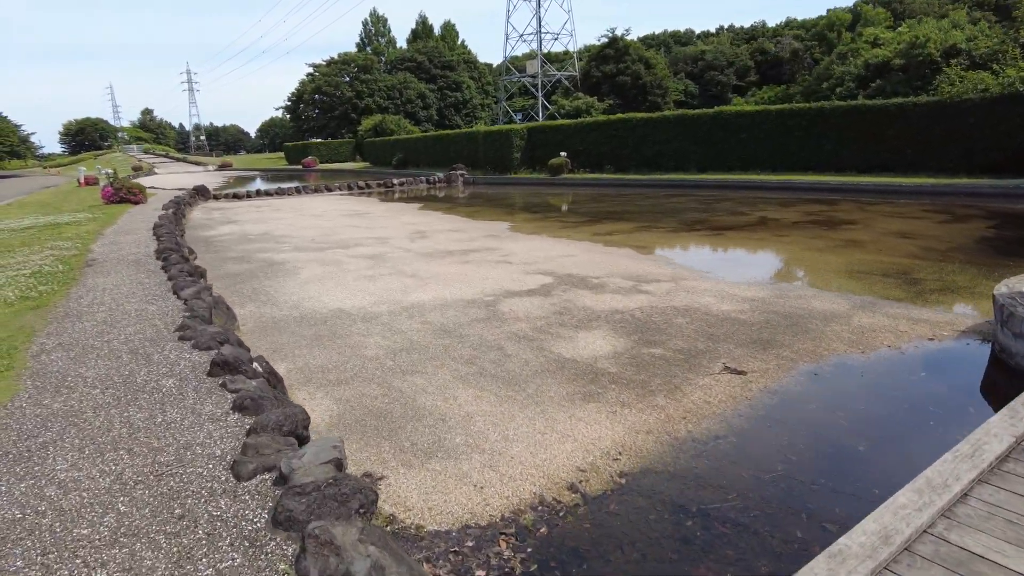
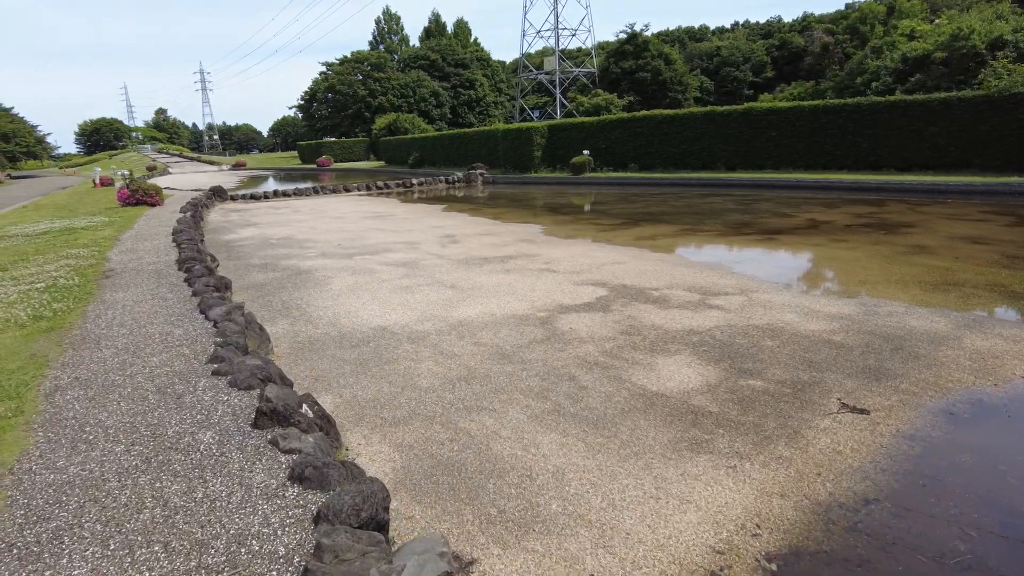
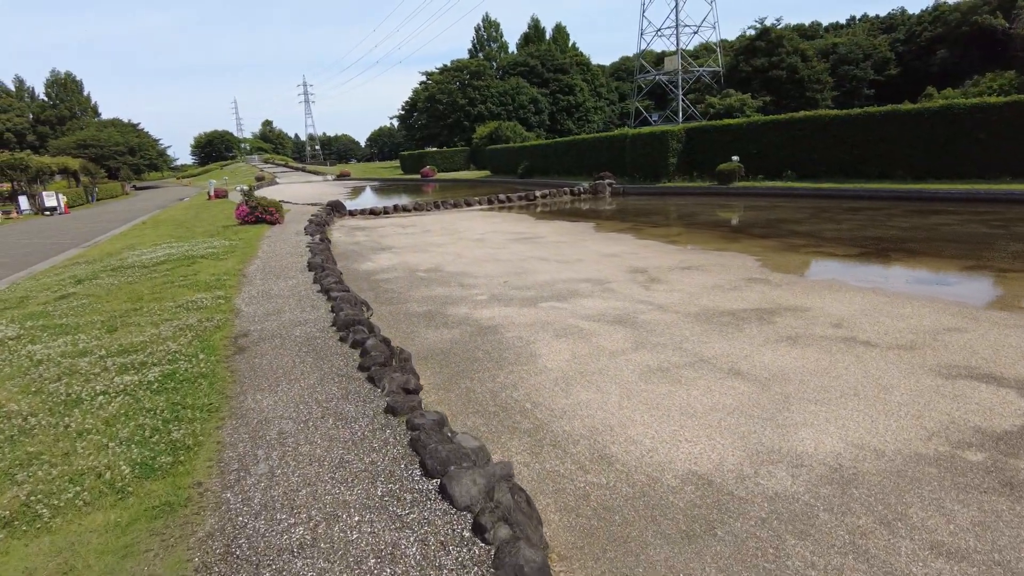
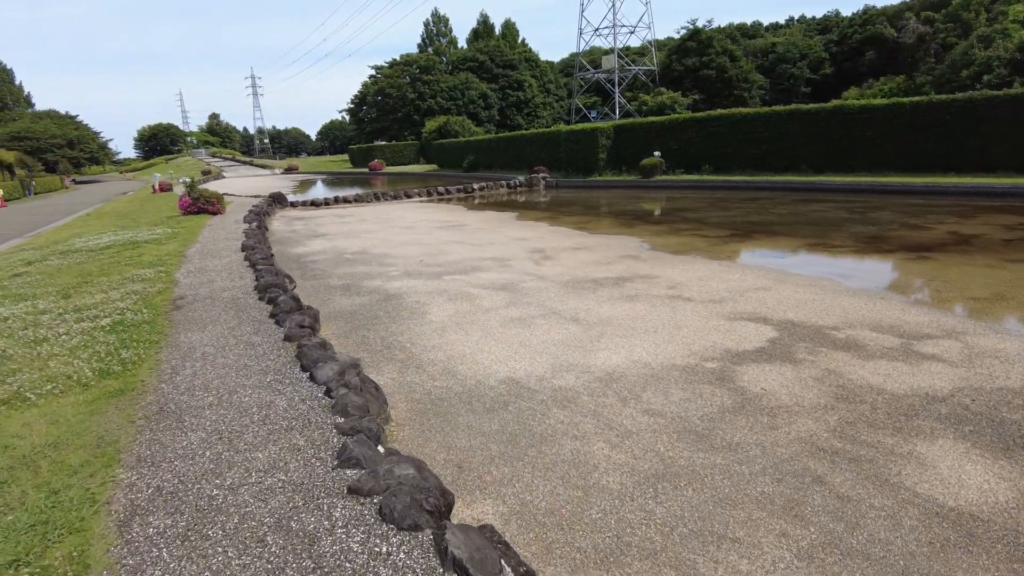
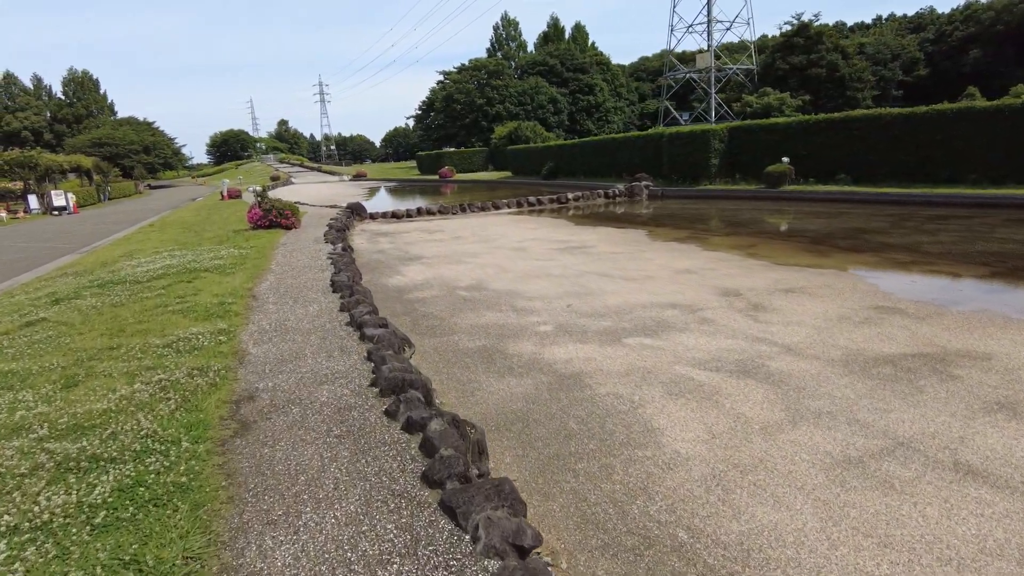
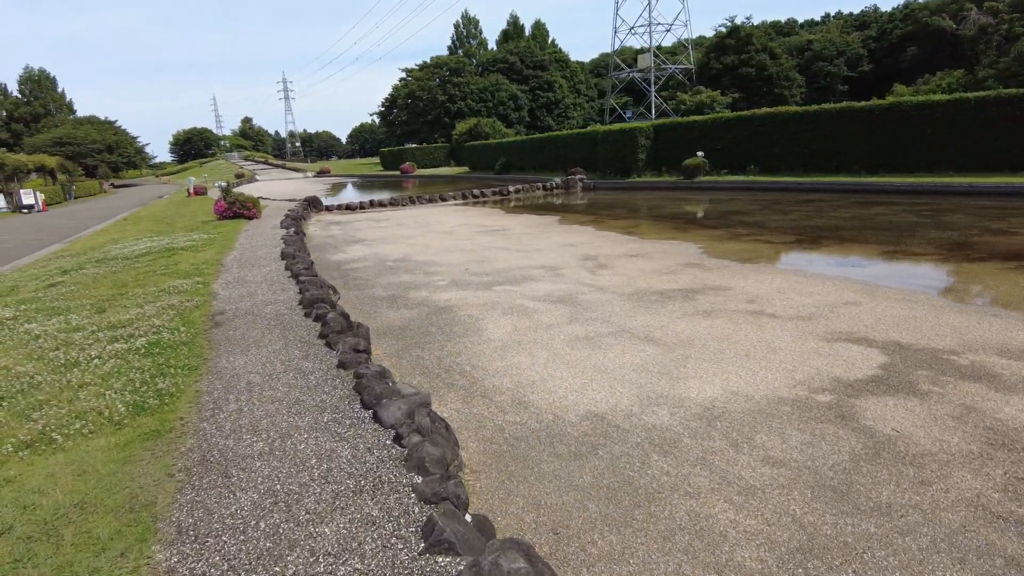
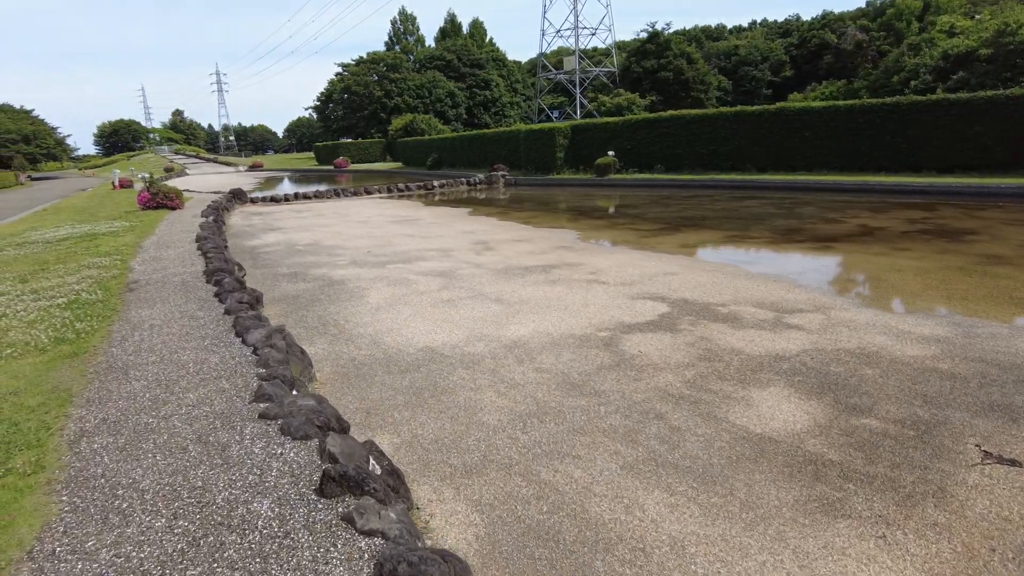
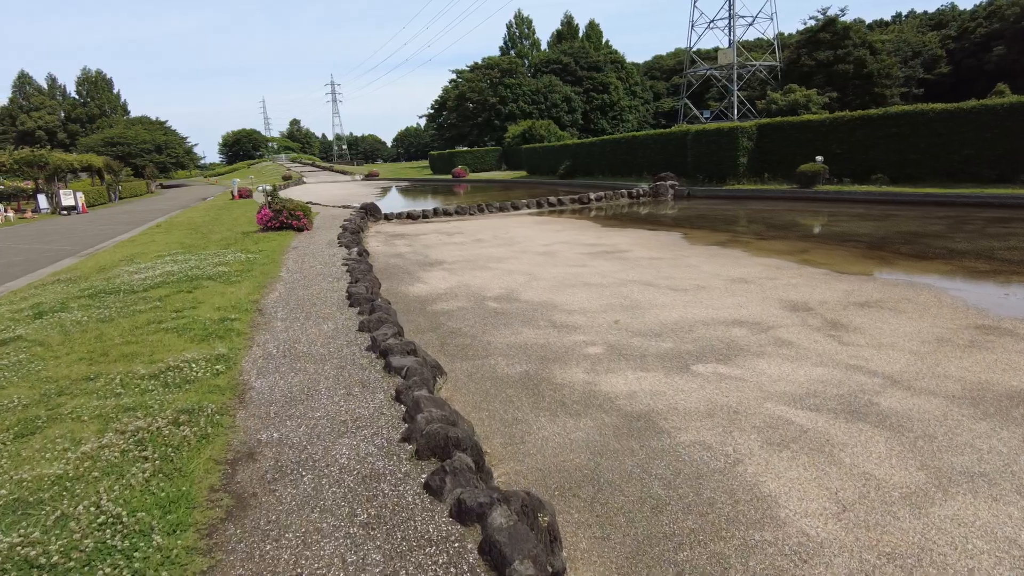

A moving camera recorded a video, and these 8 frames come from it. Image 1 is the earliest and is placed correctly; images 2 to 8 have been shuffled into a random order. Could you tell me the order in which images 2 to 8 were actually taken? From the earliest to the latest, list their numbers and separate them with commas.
2, 7, 4, 6, 3, 5, 8
